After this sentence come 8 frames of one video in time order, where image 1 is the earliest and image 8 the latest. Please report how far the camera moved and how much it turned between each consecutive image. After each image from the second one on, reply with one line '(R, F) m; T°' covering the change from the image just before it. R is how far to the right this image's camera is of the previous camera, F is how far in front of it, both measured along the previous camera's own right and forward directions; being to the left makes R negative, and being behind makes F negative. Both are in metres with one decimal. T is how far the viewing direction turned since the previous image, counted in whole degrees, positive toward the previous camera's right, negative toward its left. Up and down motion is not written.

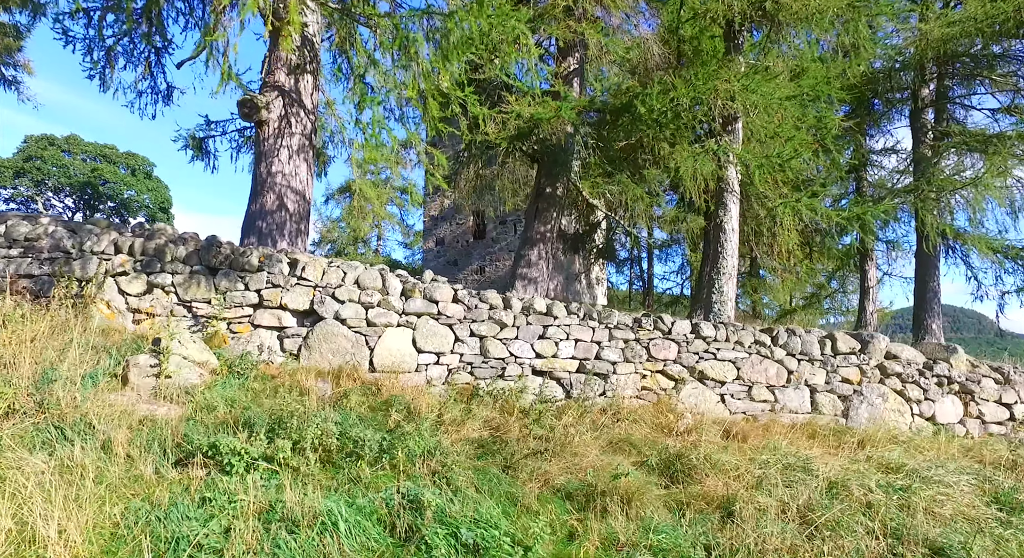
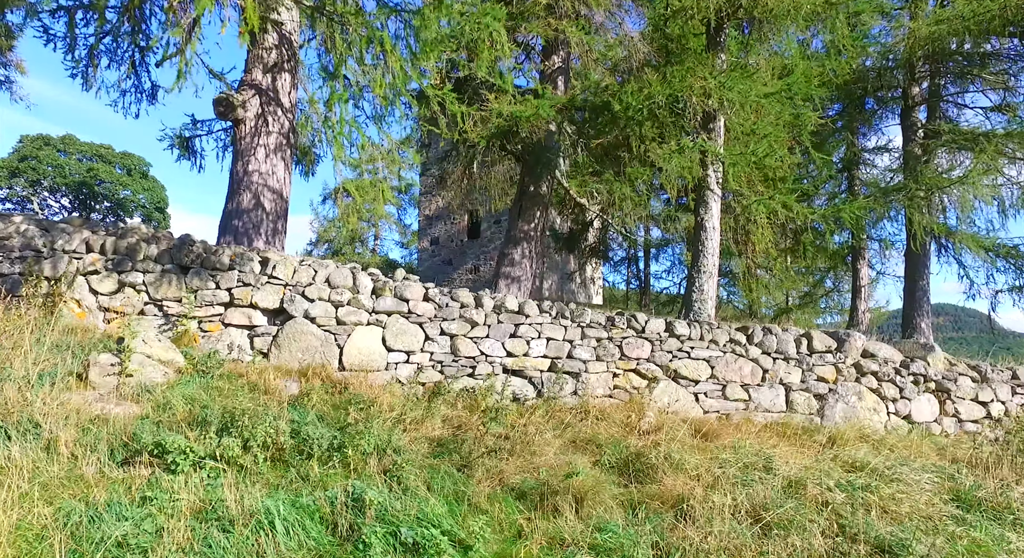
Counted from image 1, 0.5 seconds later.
(+0.3, 0.0) m; 0°
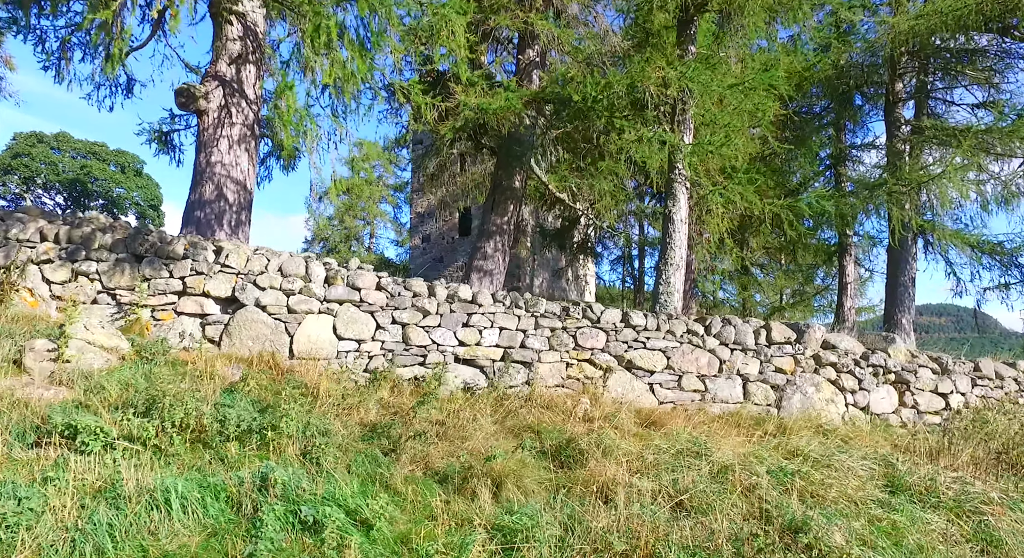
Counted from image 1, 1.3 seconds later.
(+0.4, 0.0) m; 0°
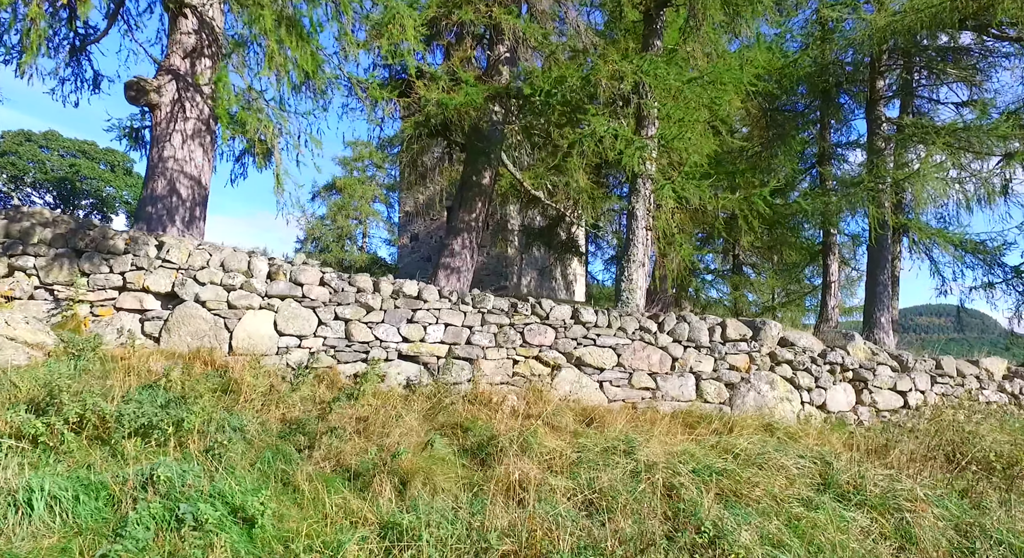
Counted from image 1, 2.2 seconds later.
(+0.5, +0.1) m; 0°
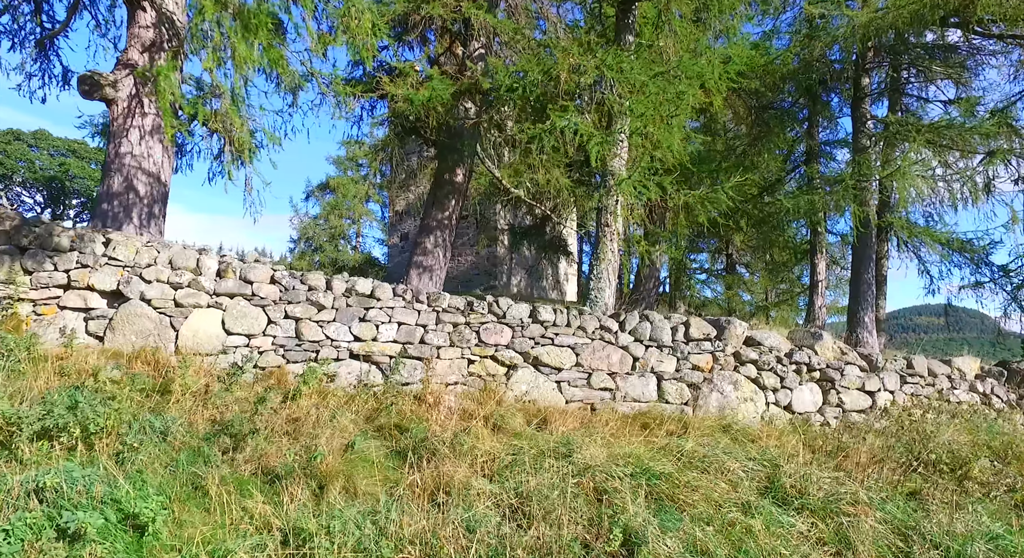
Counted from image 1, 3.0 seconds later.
(+0.4, +0.2) m; 0°
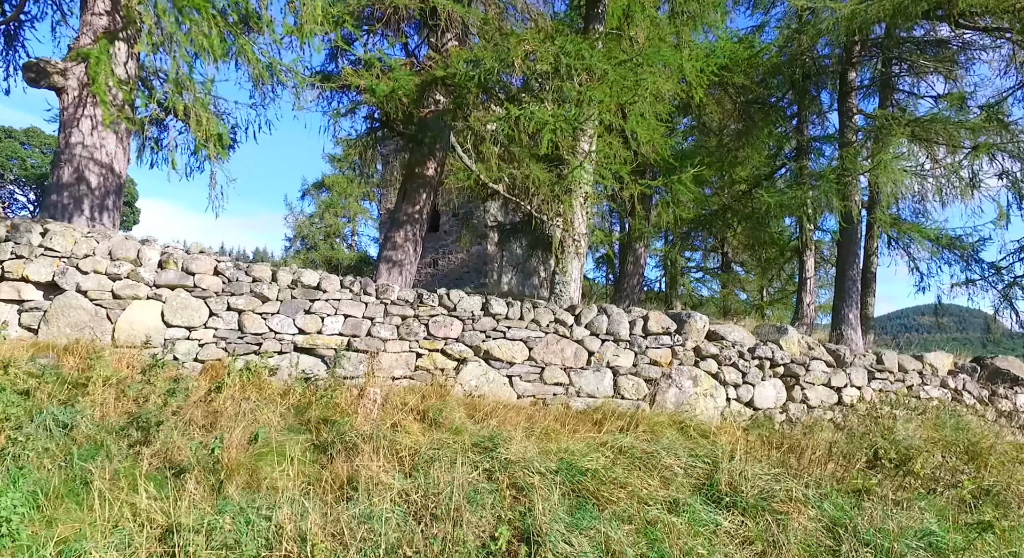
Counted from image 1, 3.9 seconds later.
(+0.5, +0.2) m; 0°
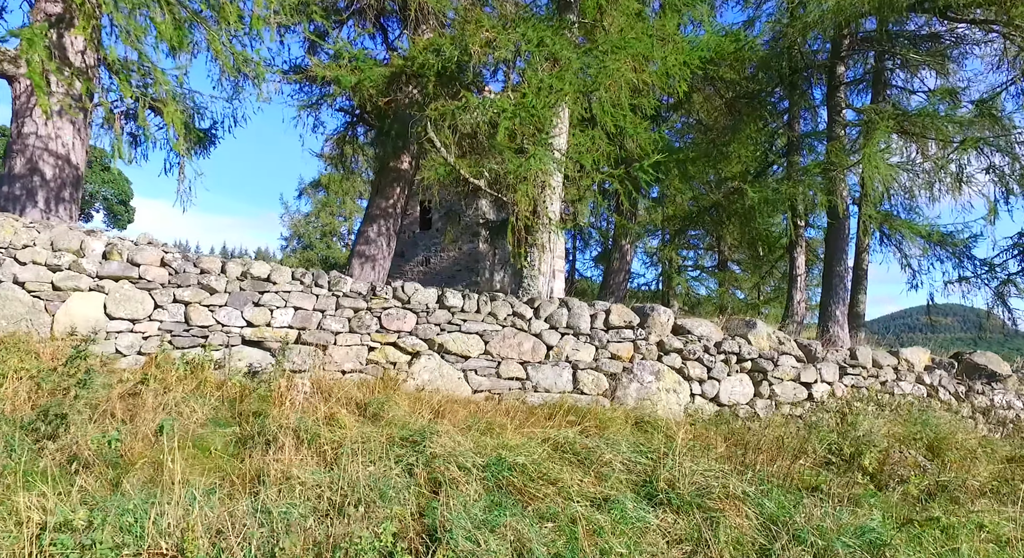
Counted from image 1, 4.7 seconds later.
(+0.4, +0.2) m; 0°
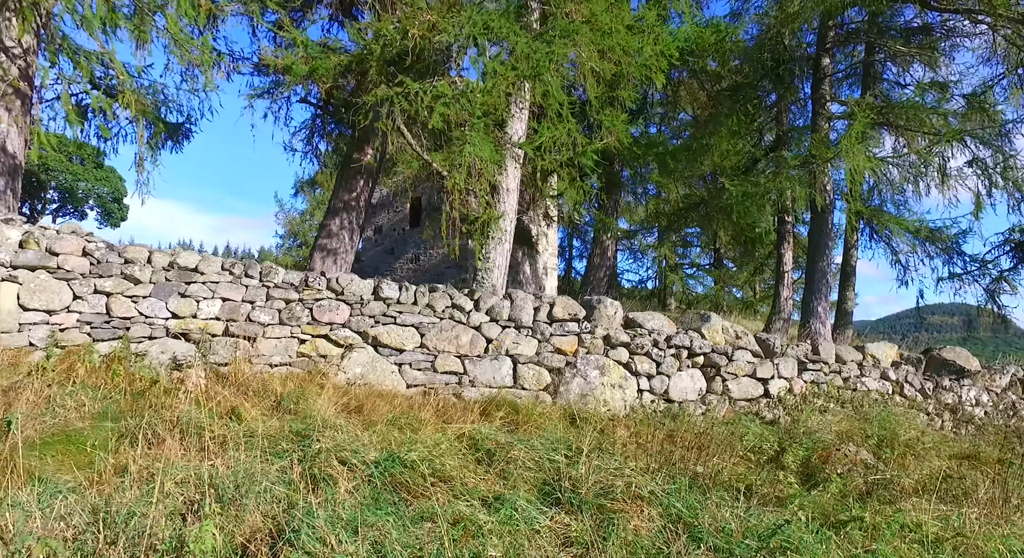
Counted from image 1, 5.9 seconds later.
(+0.6, +0.3) m; 0°
